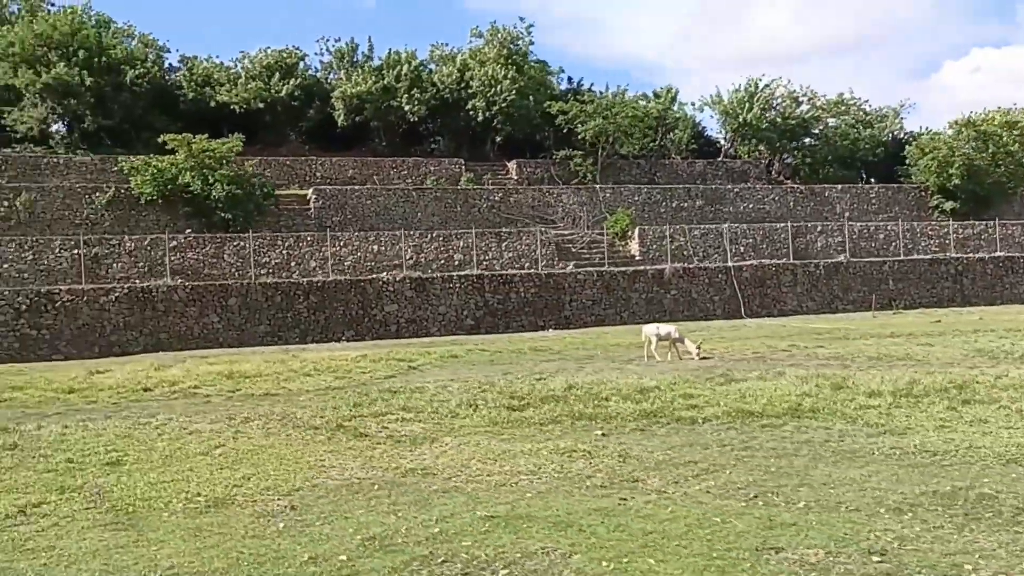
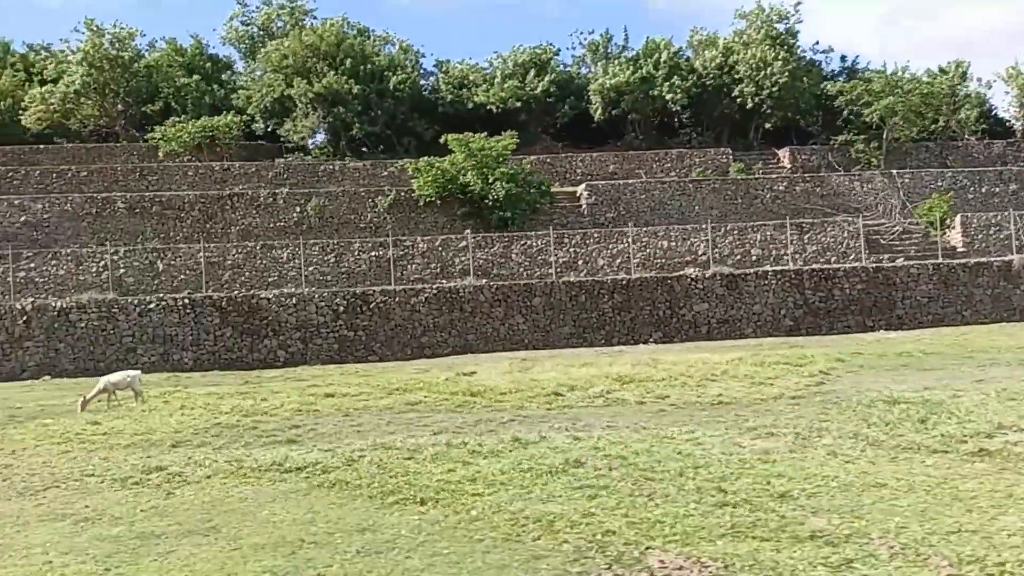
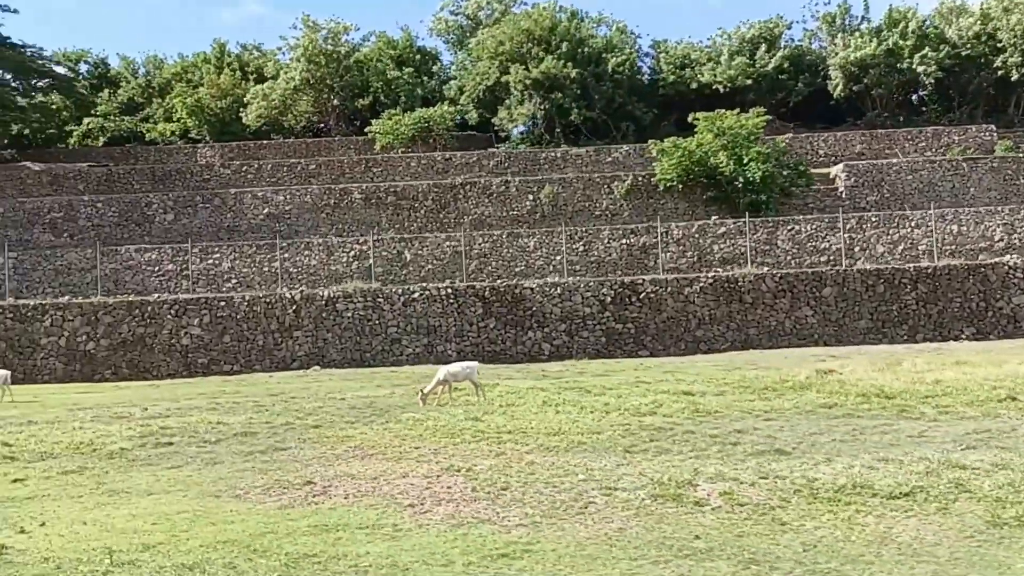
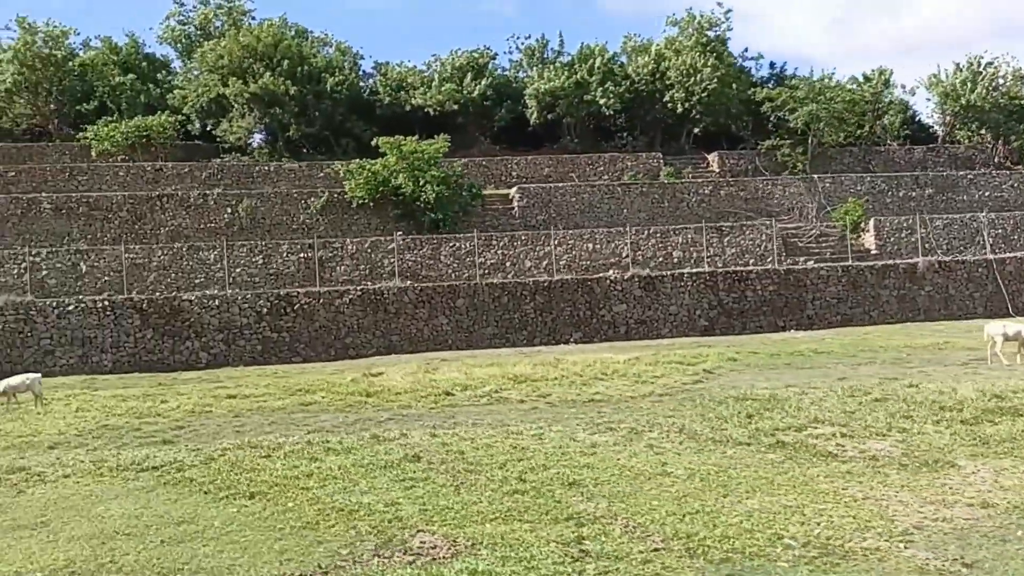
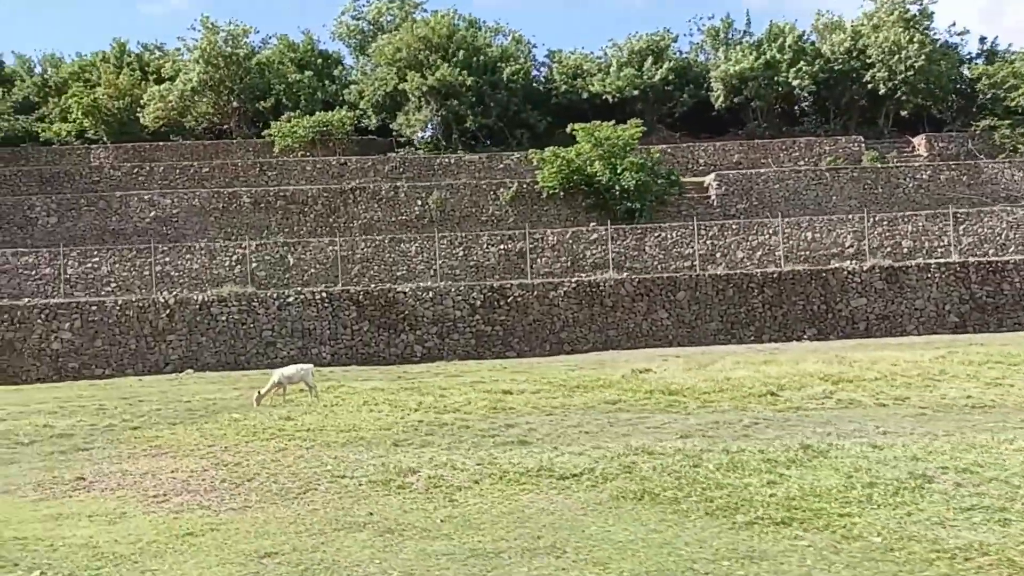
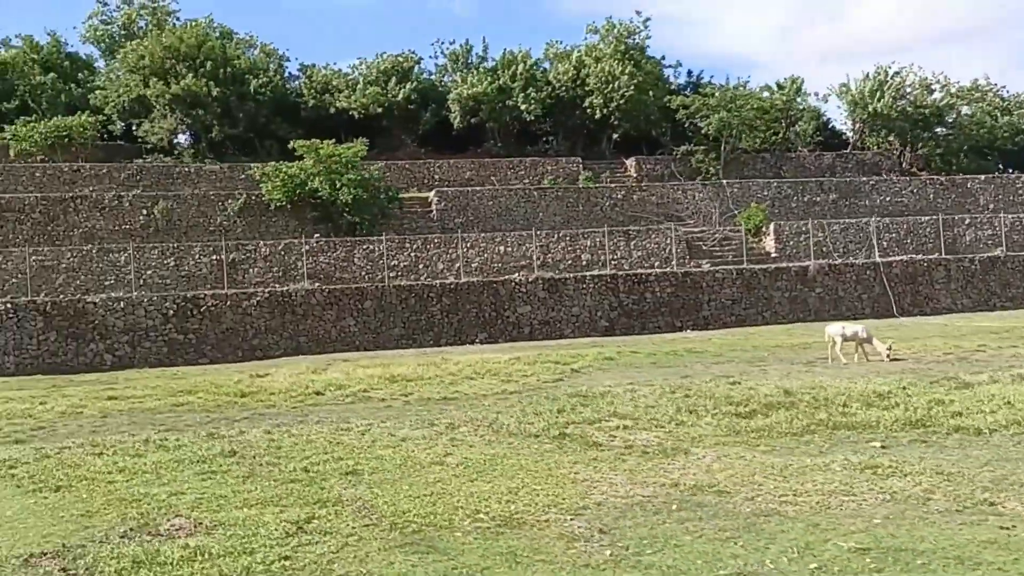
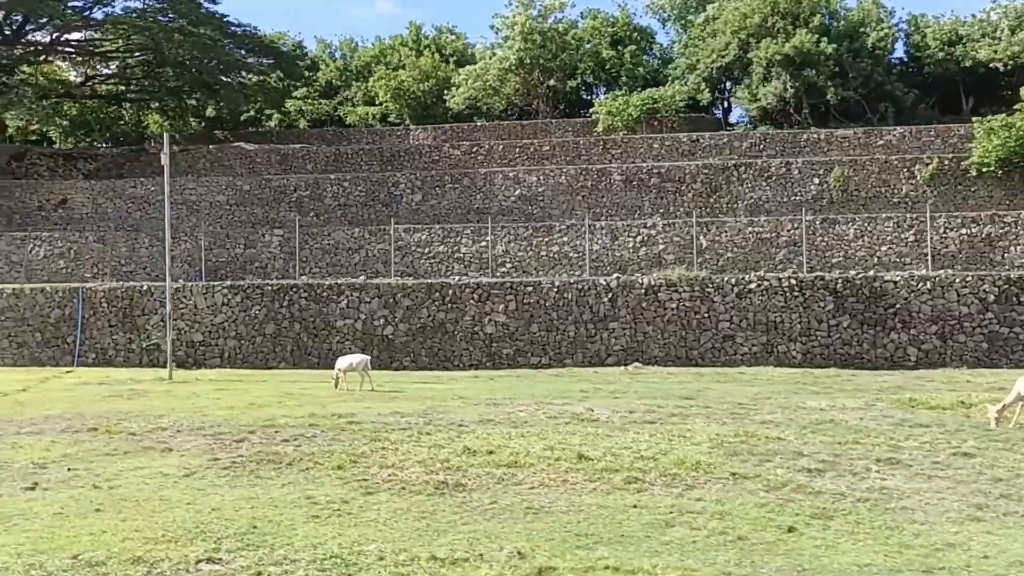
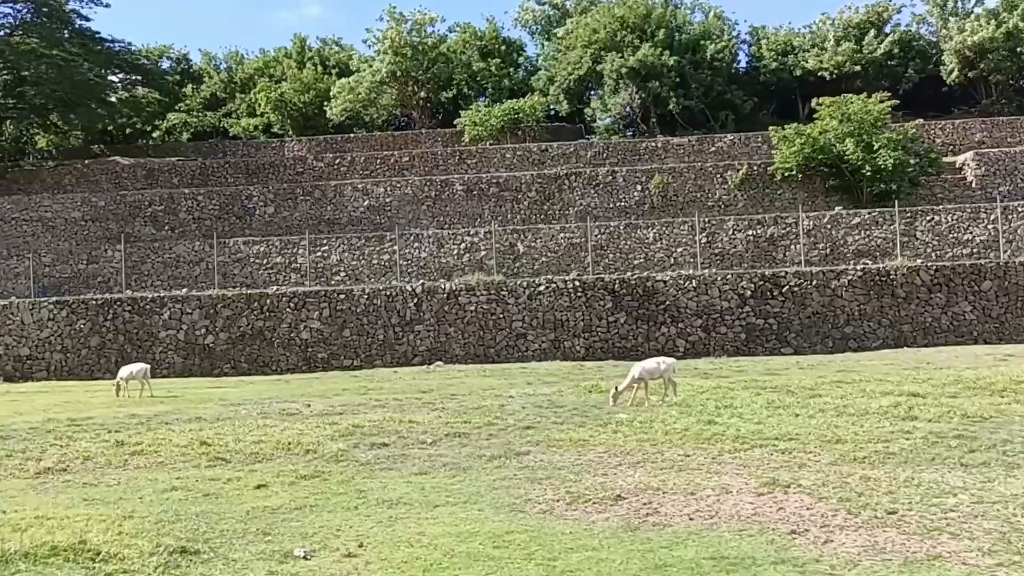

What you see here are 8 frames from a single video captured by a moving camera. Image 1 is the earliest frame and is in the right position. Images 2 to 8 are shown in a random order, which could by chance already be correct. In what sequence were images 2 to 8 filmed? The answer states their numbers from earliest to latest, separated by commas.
6, 4, 2, 5, 3, 8, 7
